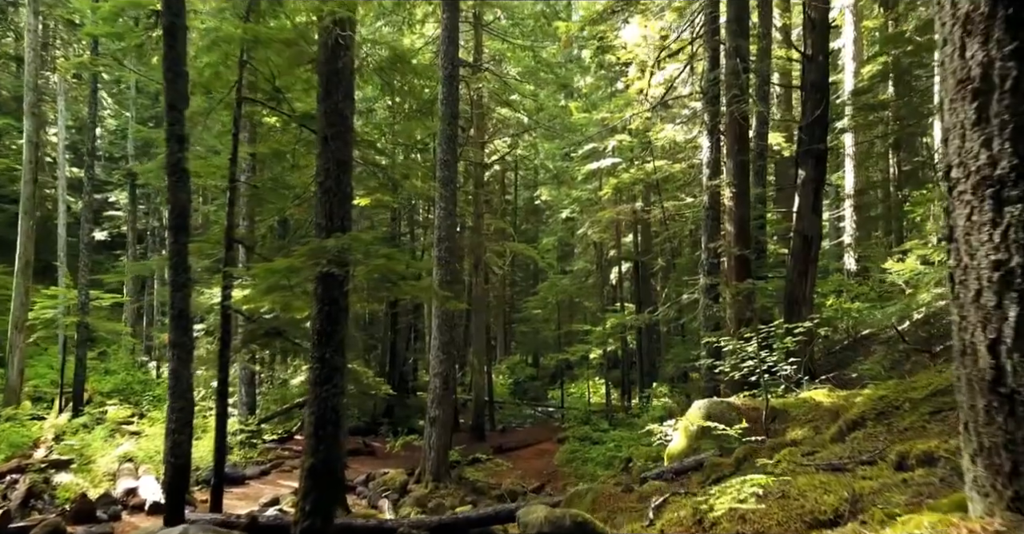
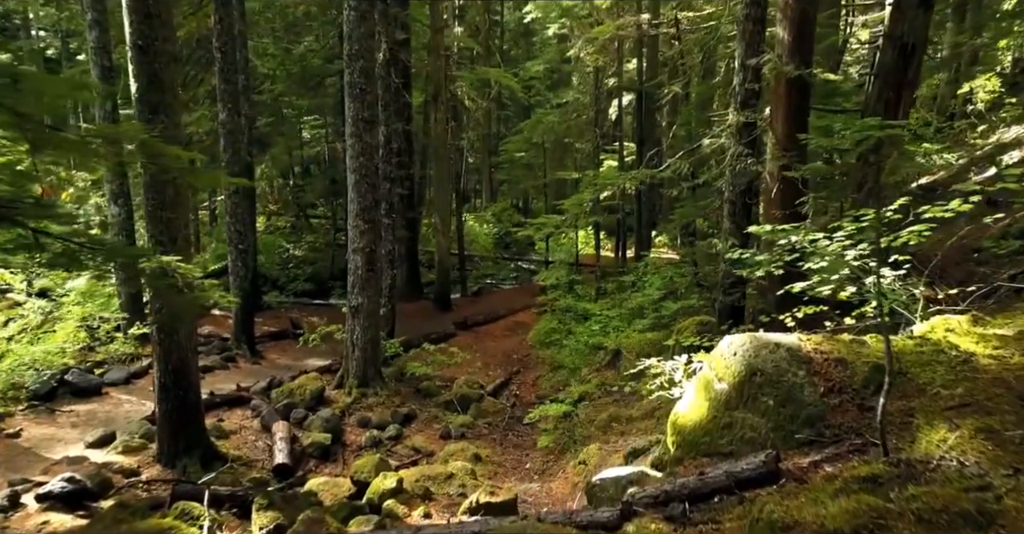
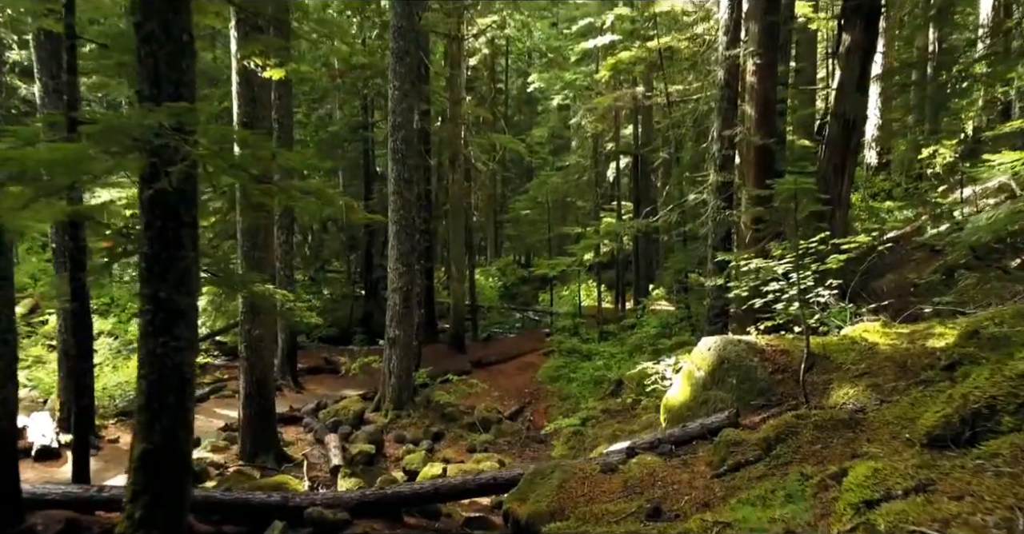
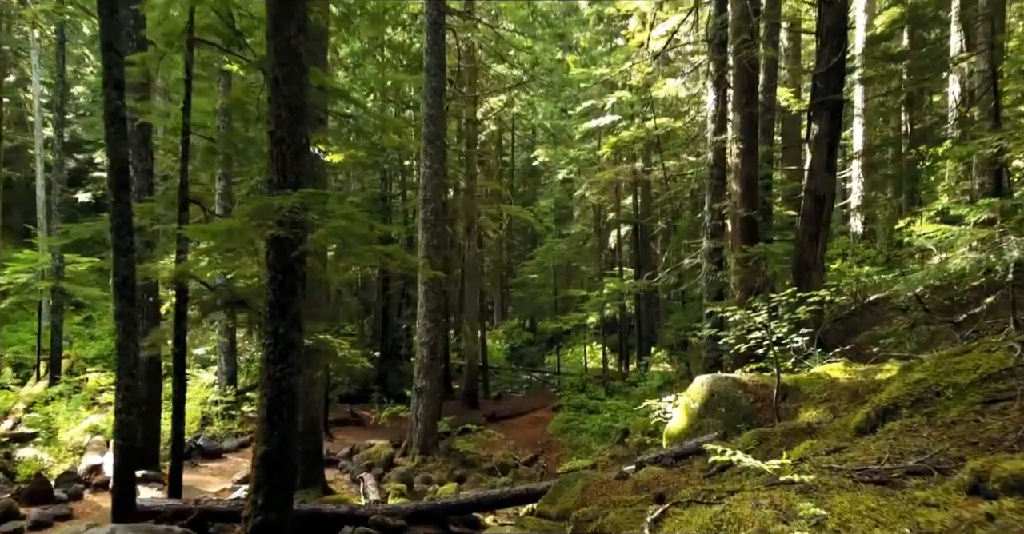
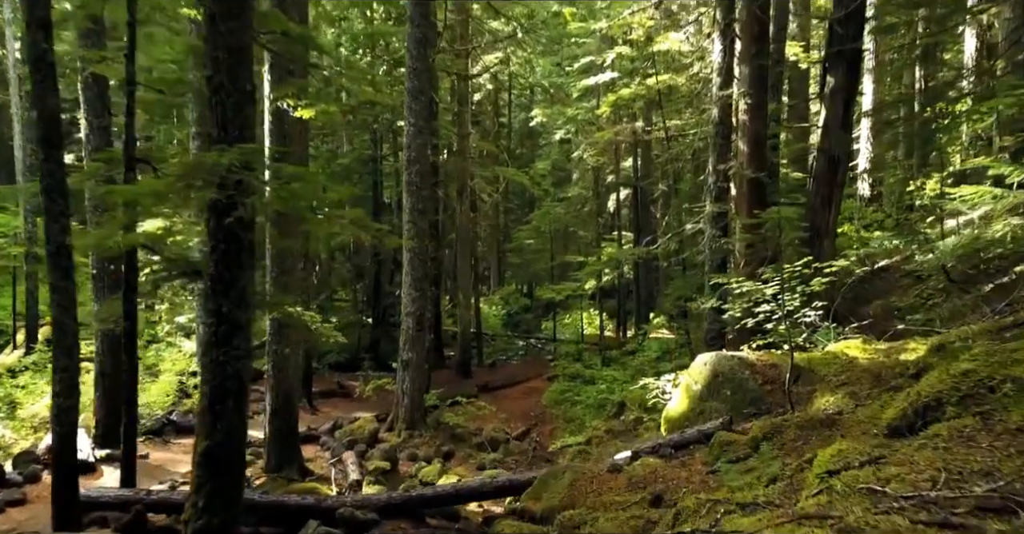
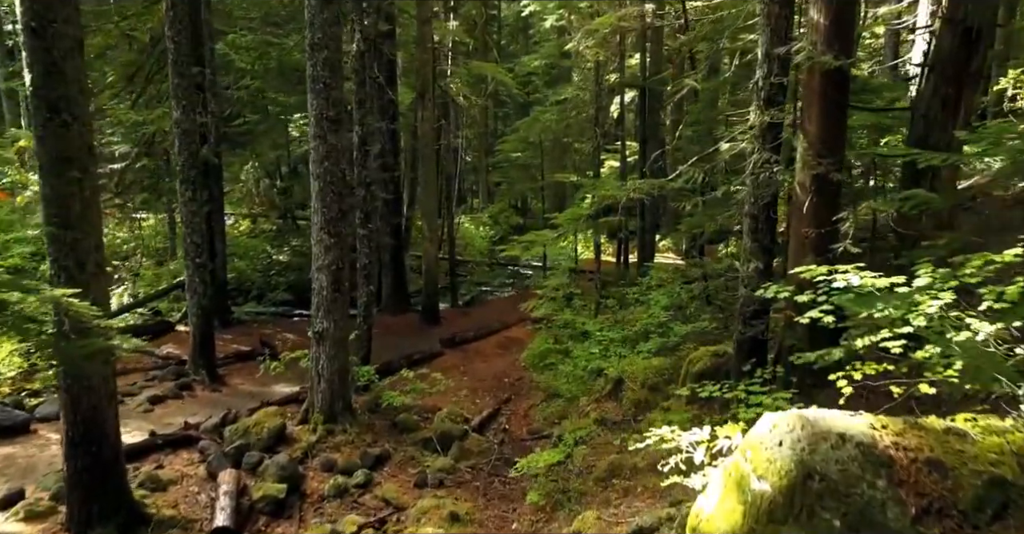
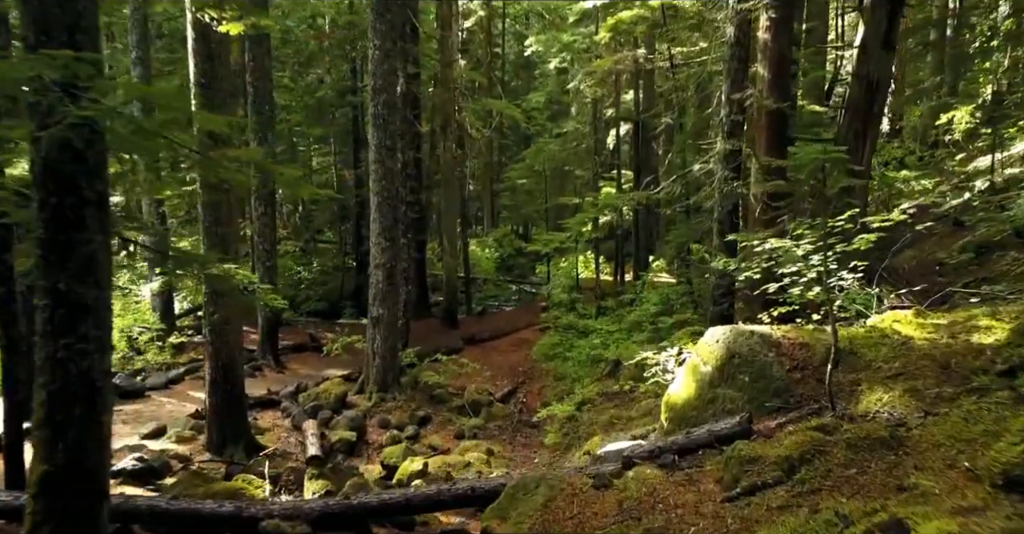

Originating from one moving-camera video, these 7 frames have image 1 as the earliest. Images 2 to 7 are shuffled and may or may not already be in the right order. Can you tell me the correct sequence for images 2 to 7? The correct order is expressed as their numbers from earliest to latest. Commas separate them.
4, 5, 3, 7, 2, 6
